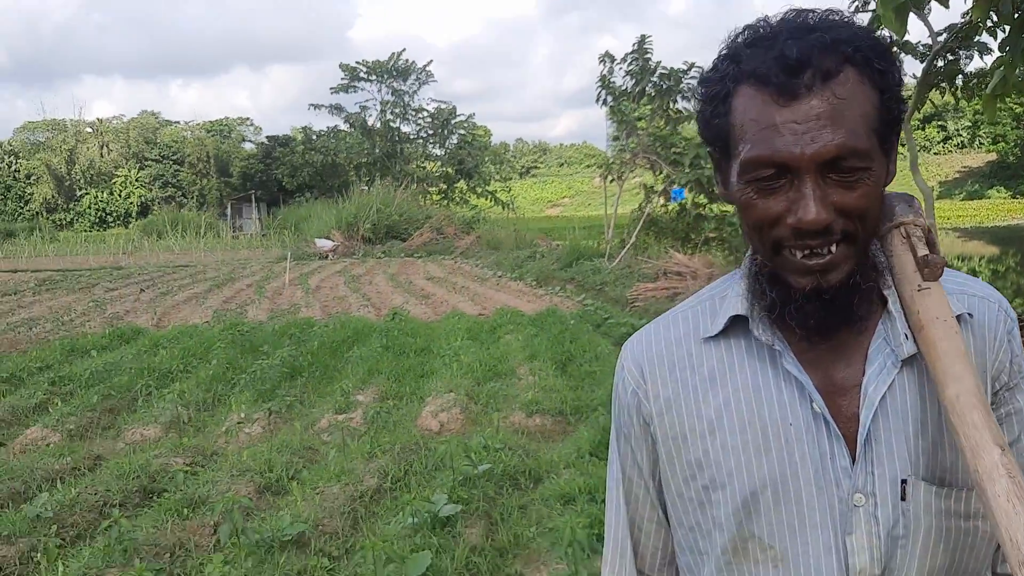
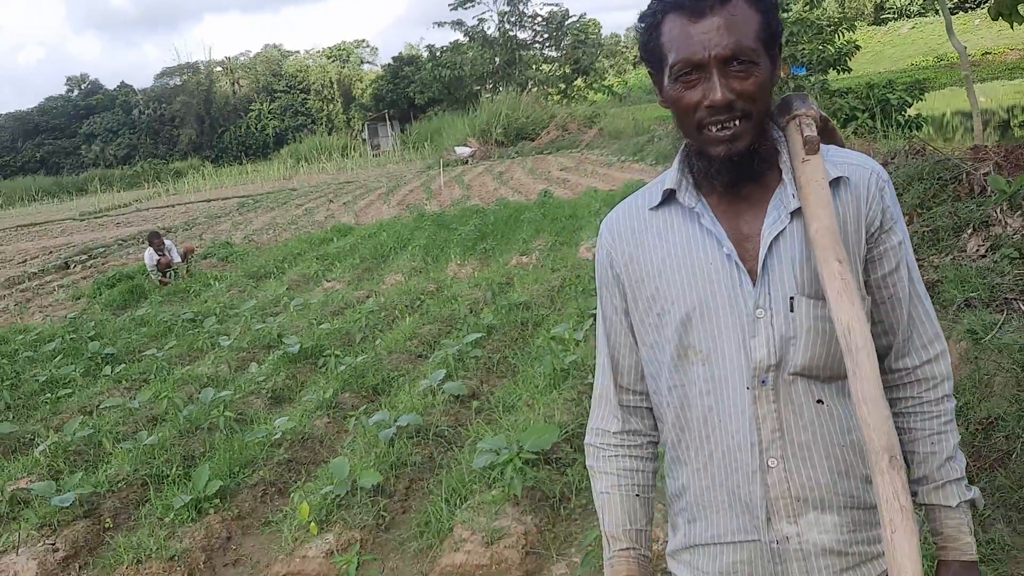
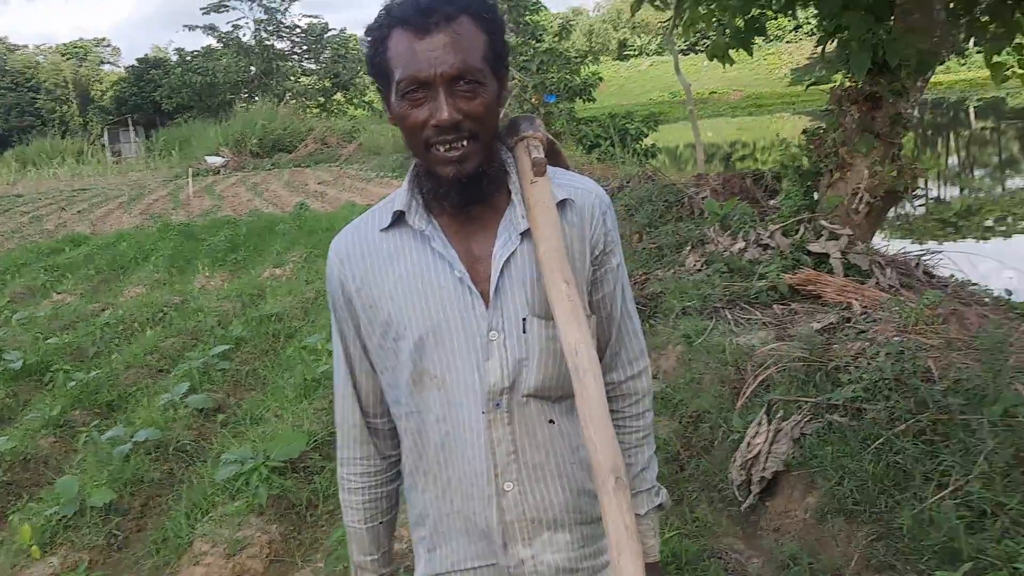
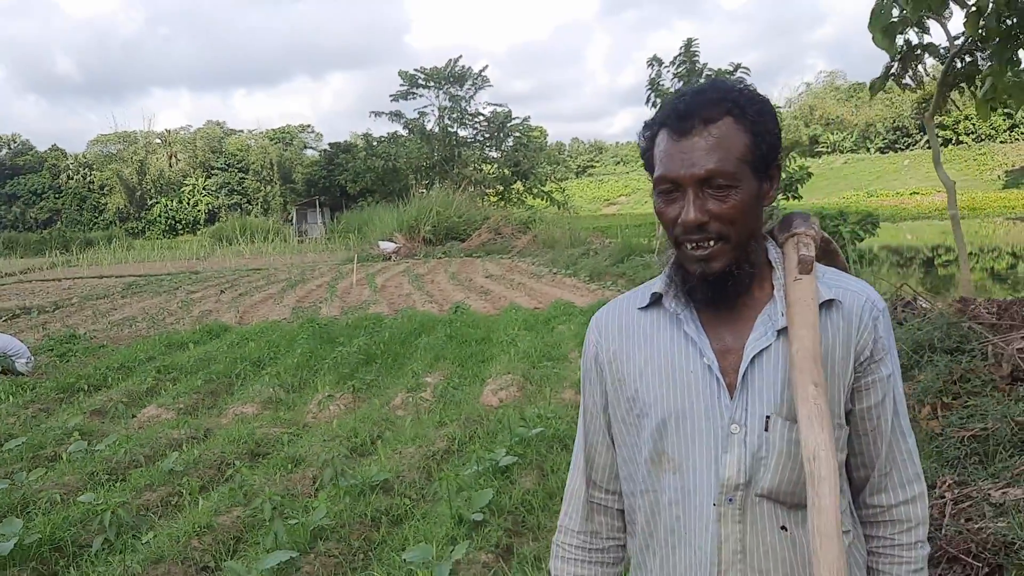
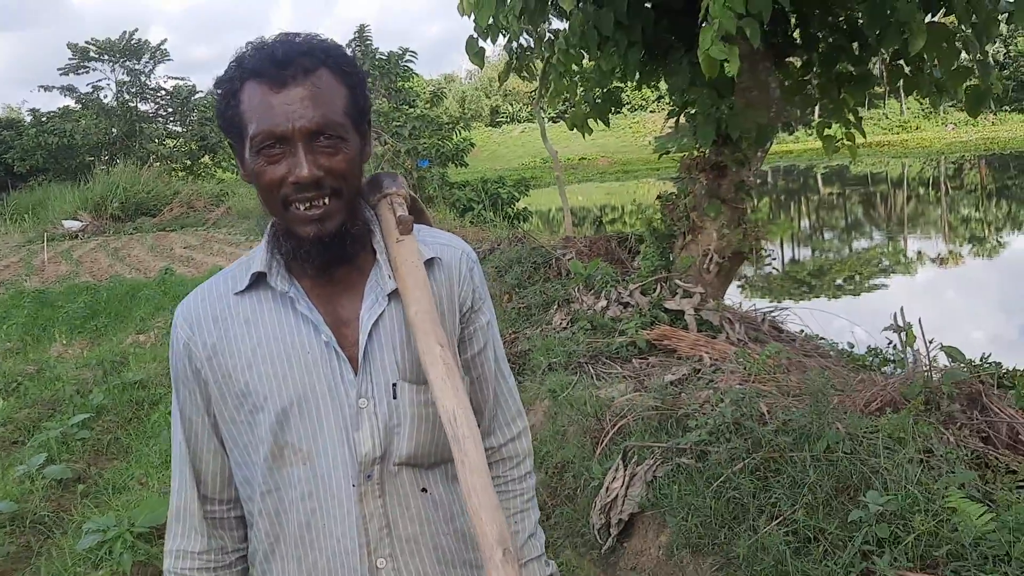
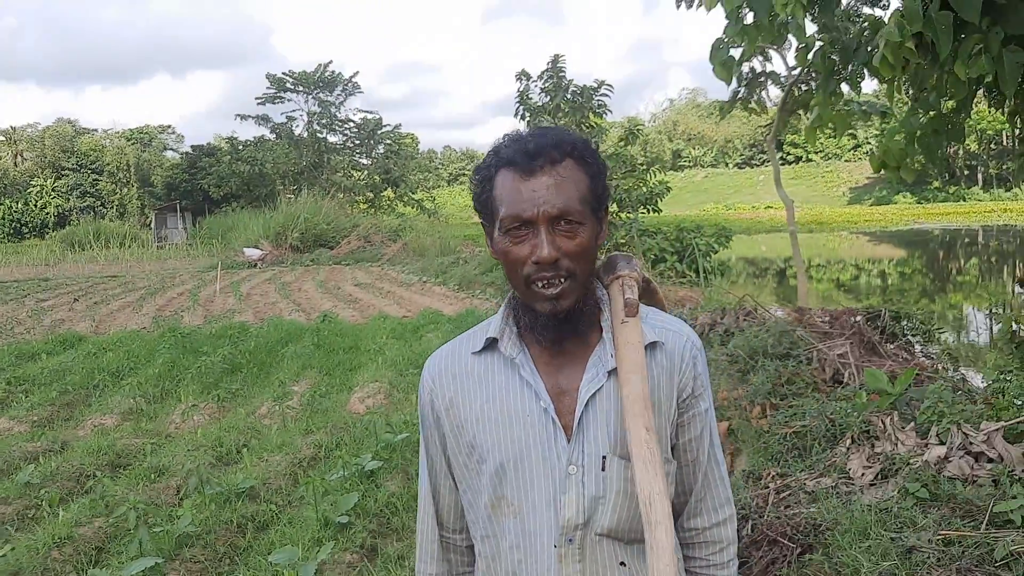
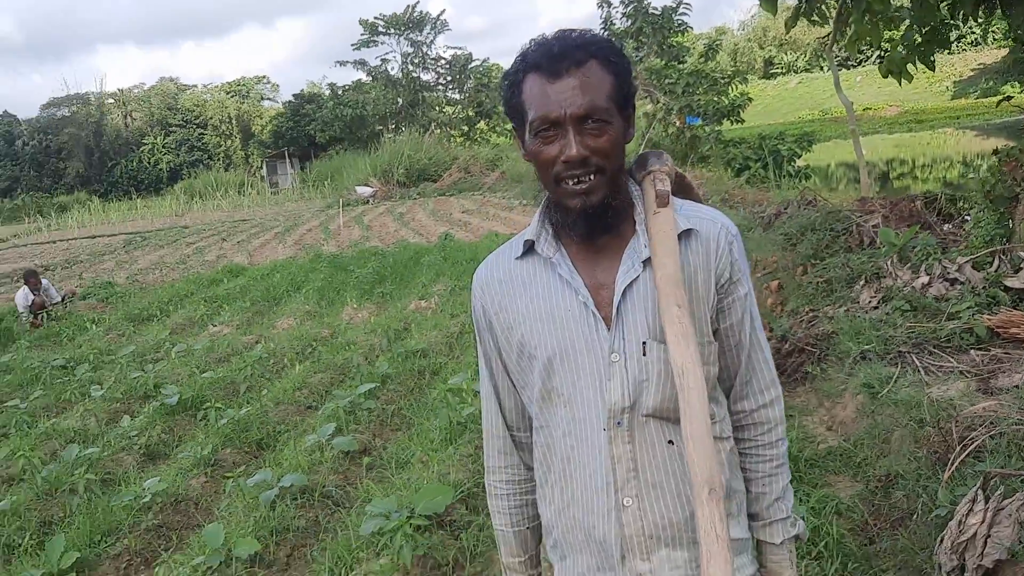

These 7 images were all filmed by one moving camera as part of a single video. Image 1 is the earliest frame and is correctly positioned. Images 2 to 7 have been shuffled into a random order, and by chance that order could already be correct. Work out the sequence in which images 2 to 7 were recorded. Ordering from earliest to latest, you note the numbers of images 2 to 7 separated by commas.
4, 6, 7, 2, 3, 5
